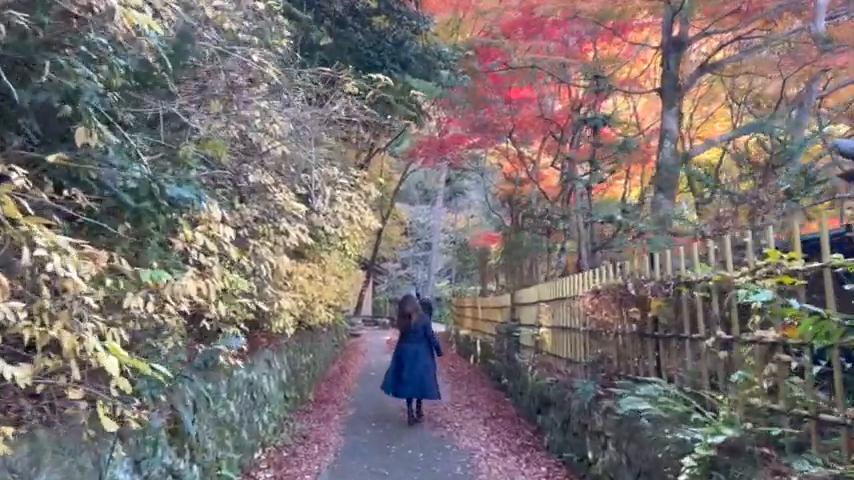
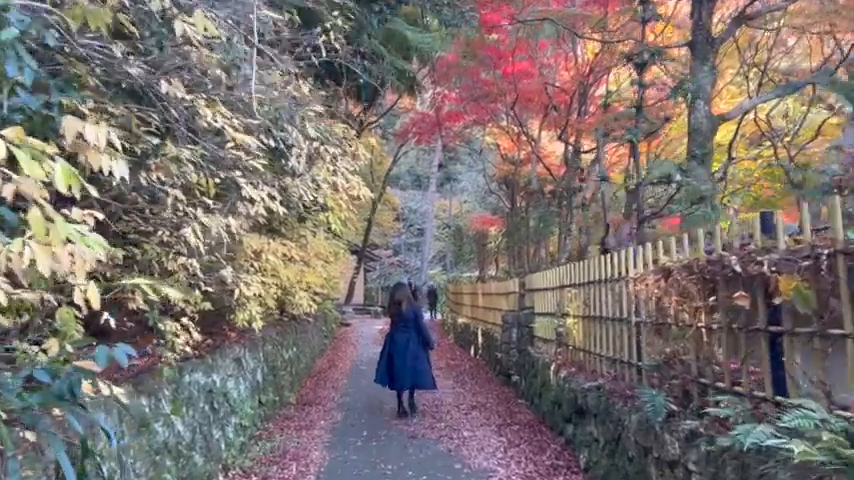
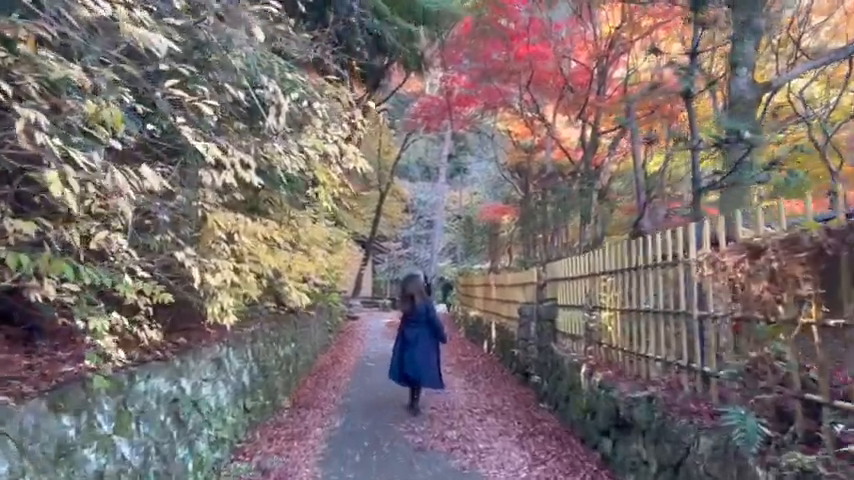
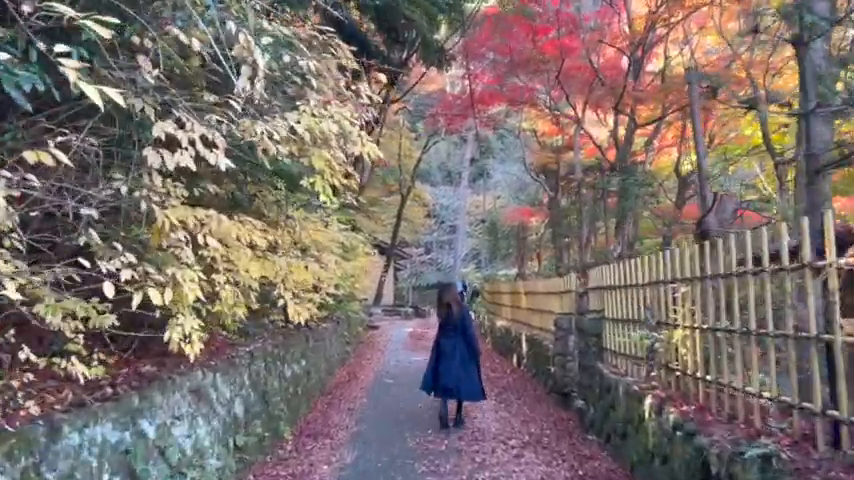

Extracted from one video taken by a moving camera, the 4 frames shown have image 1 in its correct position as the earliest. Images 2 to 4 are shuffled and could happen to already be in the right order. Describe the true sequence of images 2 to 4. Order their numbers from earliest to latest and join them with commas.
2, 3, 4
